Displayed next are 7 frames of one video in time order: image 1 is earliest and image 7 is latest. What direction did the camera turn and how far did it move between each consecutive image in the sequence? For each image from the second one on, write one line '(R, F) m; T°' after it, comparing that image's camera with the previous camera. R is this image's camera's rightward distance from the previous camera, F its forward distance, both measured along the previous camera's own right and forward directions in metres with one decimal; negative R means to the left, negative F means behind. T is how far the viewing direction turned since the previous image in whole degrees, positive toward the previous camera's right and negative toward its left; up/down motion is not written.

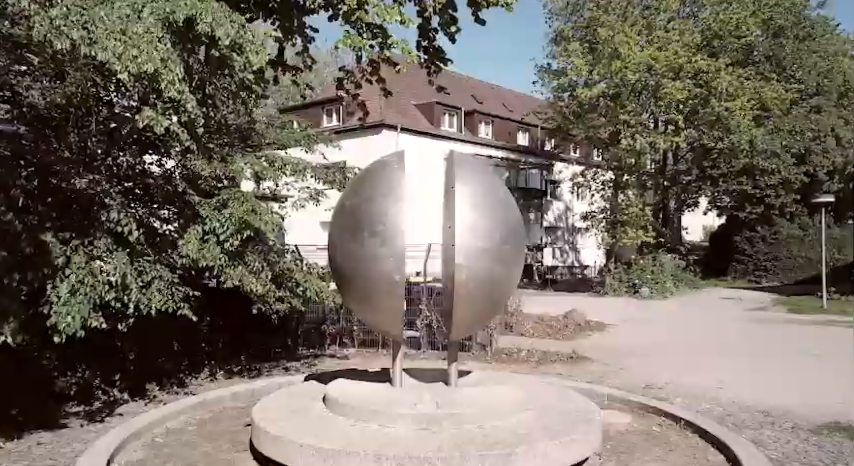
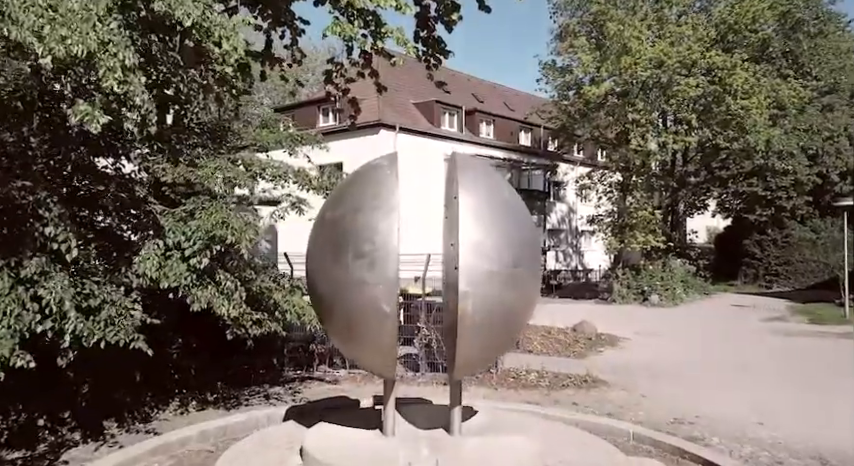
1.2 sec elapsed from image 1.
(0.0, +1.0) m; 0°
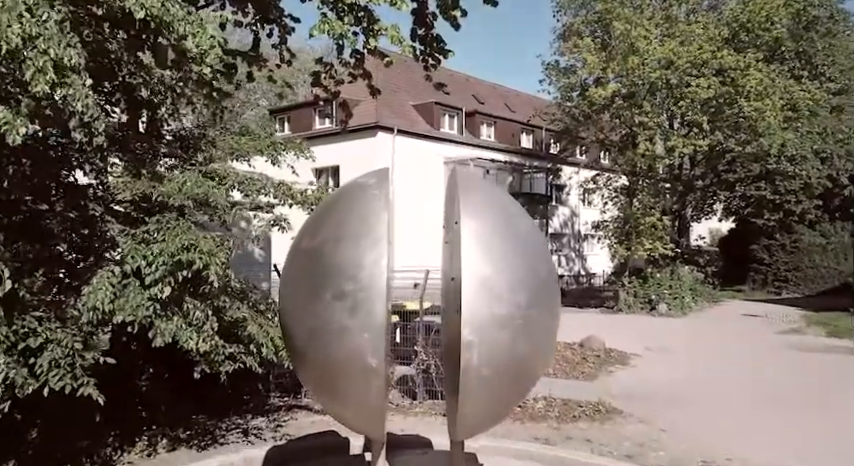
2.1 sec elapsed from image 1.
(0.0, +0.8) m; 0°
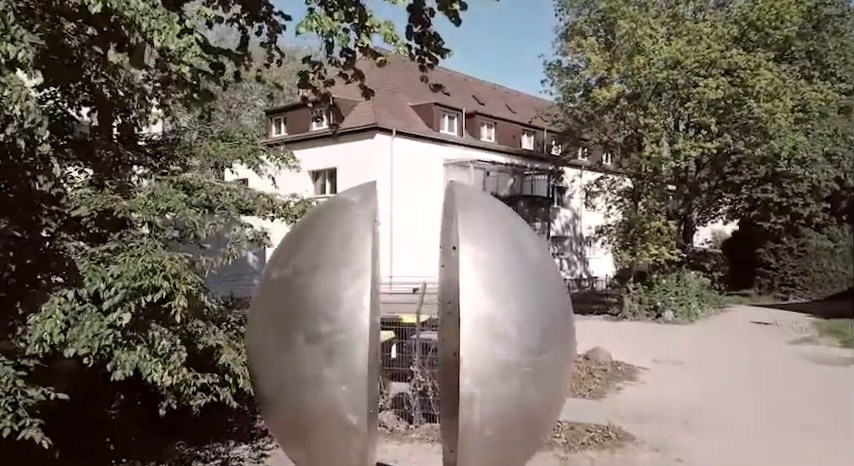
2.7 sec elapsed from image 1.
(0.0, +0.6) m; 0°
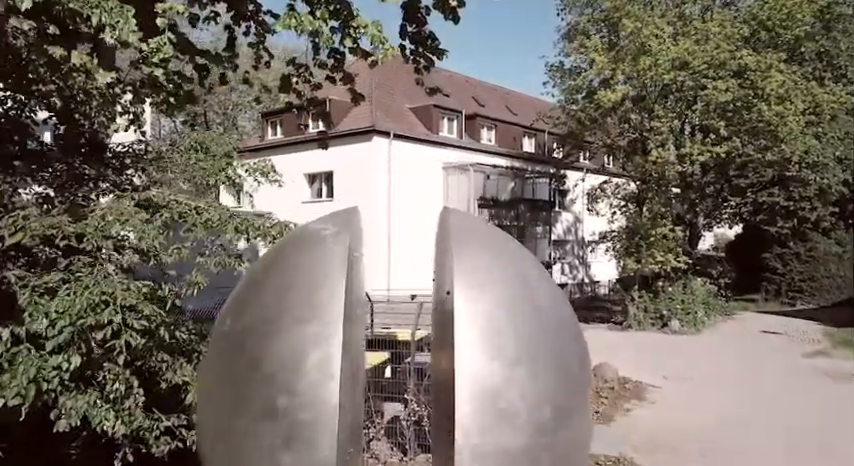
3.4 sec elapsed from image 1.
(+0.1, +0.6) m; 0°
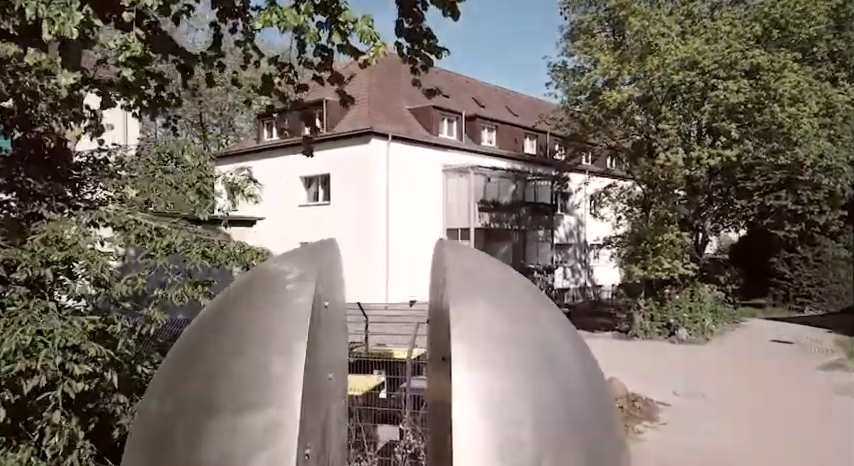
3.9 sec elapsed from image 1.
(0.0, +0.7) m; 0°
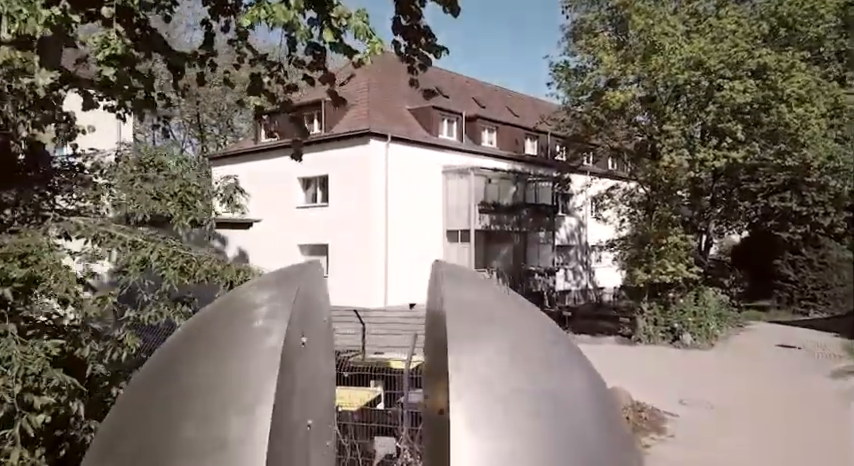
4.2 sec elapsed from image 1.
(0.0, +0.4) m; 0°
